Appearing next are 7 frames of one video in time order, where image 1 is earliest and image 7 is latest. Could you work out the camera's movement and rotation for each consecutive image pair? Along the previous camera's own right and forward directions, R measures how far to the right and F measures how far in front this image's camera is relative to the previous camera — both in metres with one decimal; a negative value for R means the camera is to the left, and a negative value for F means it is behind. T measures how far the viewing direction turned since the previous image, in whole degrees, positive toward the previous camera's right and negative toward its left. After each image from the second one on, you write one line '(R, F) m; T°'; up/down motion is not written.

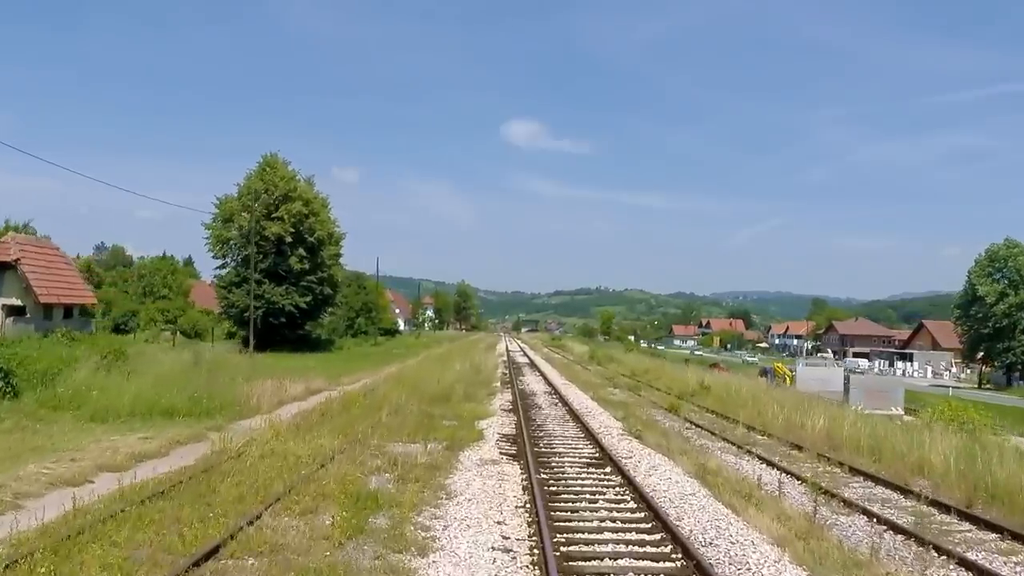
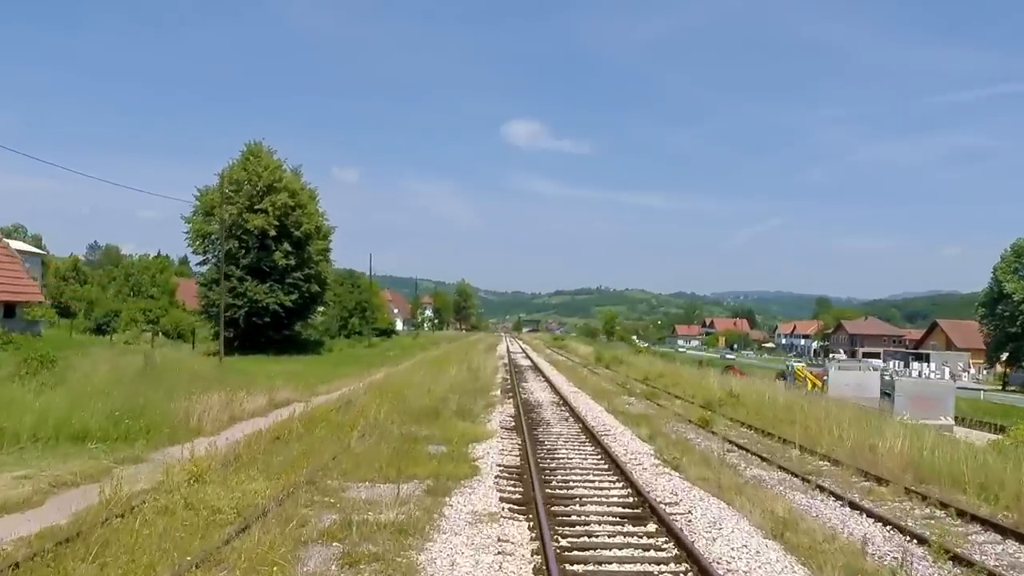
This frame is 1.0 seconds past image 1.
(0.0, +4.2) m; 0°
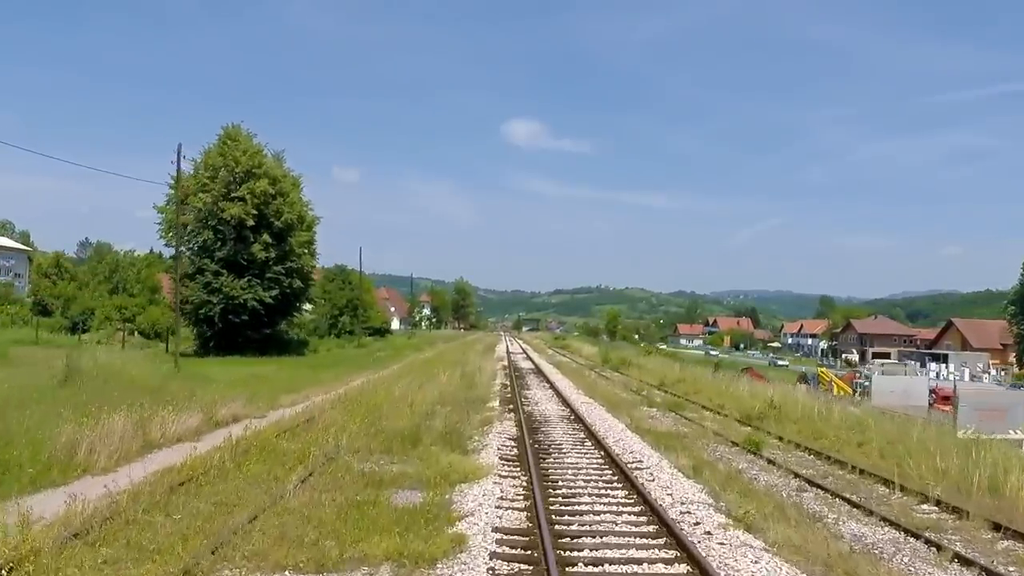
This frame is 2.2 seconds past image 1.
(0.0, +4.6) m; 0°
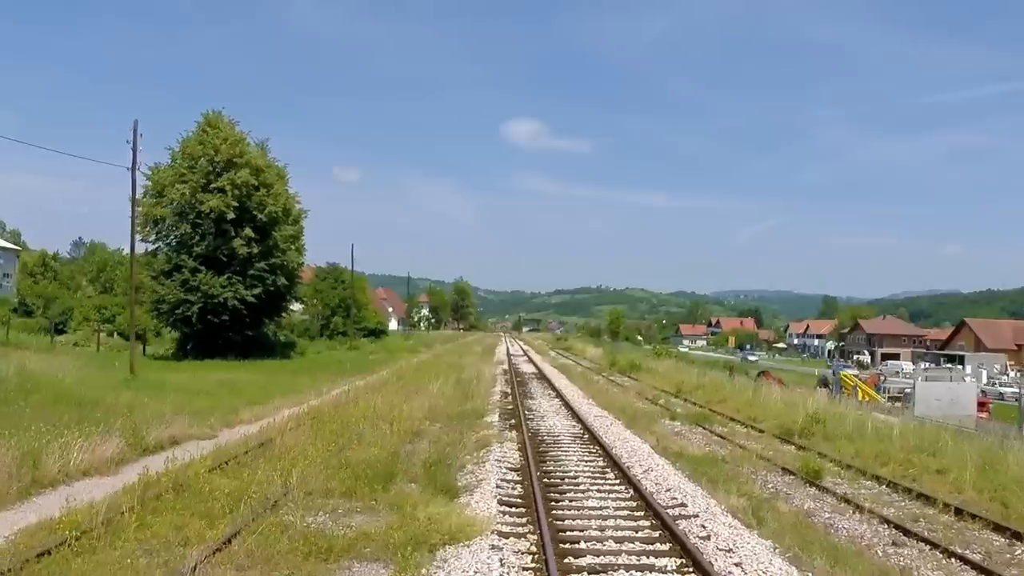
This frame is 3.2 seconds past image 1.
(0.0, +3.6) m; 0°
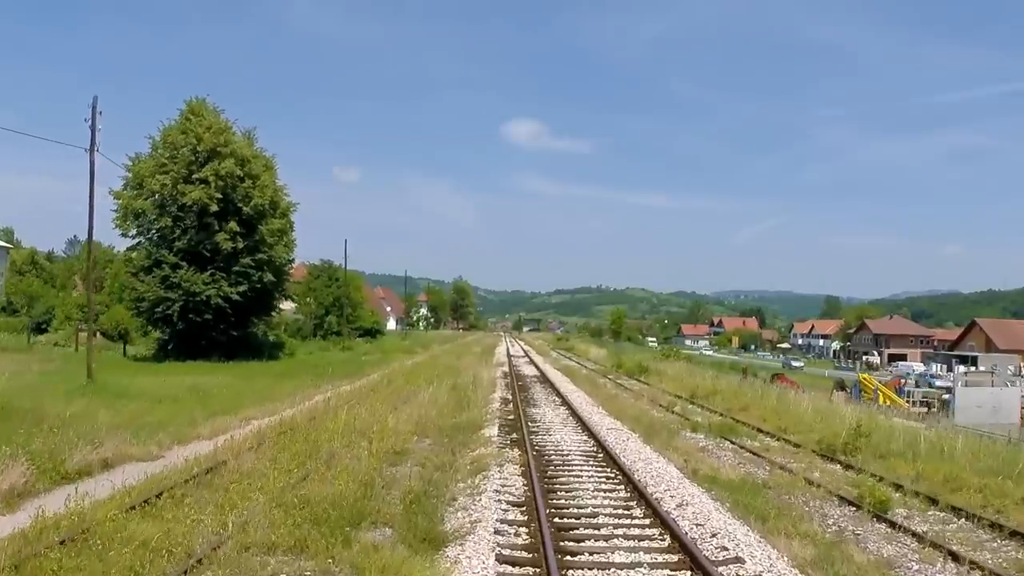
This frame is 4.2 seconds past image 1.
(0.0, +2.7) m; 0°
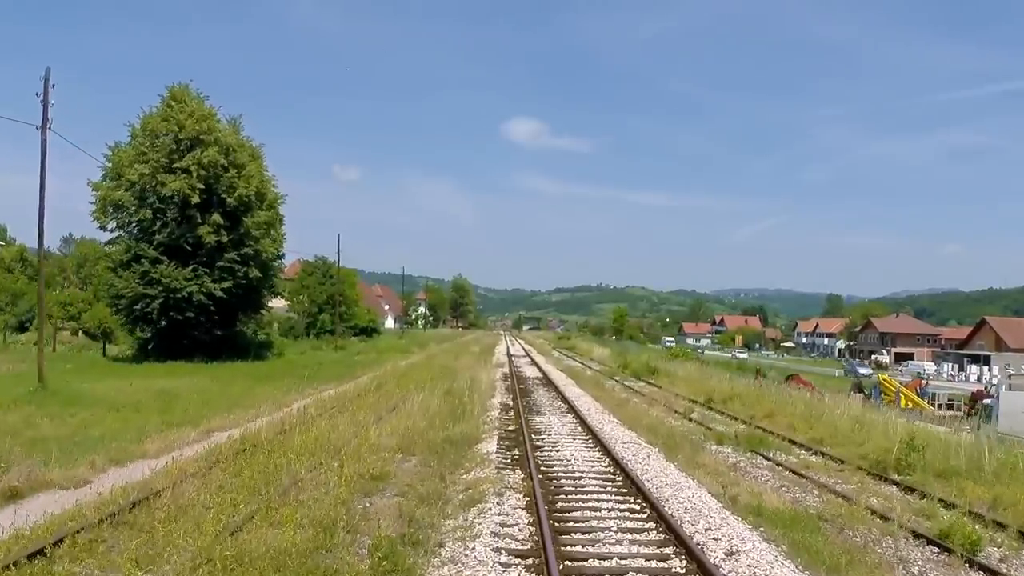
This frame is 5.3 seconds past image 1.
(0.0, +2.5) m; 0°
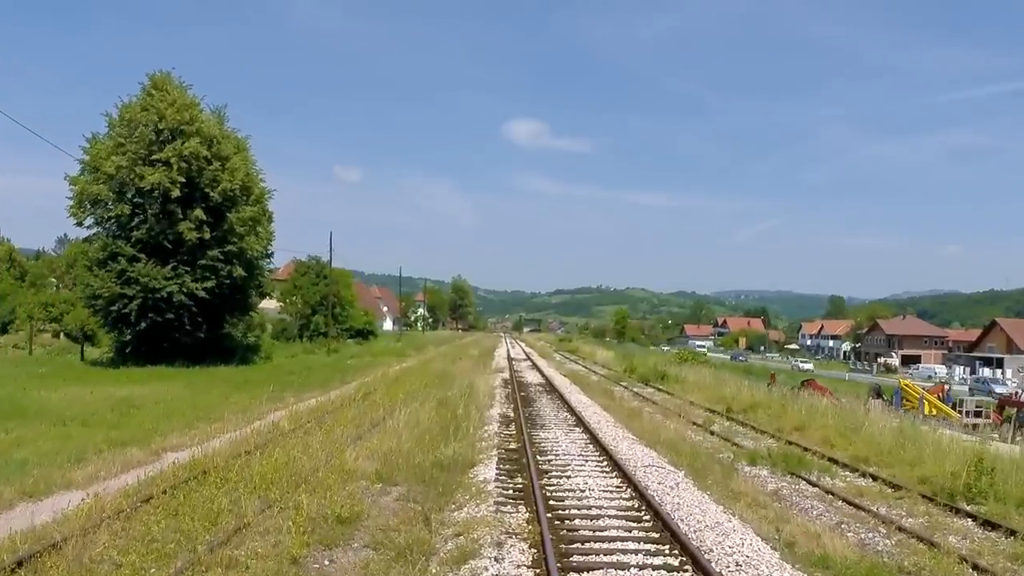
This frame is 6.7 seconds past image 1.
(0.0, +2.4) m; 0°
